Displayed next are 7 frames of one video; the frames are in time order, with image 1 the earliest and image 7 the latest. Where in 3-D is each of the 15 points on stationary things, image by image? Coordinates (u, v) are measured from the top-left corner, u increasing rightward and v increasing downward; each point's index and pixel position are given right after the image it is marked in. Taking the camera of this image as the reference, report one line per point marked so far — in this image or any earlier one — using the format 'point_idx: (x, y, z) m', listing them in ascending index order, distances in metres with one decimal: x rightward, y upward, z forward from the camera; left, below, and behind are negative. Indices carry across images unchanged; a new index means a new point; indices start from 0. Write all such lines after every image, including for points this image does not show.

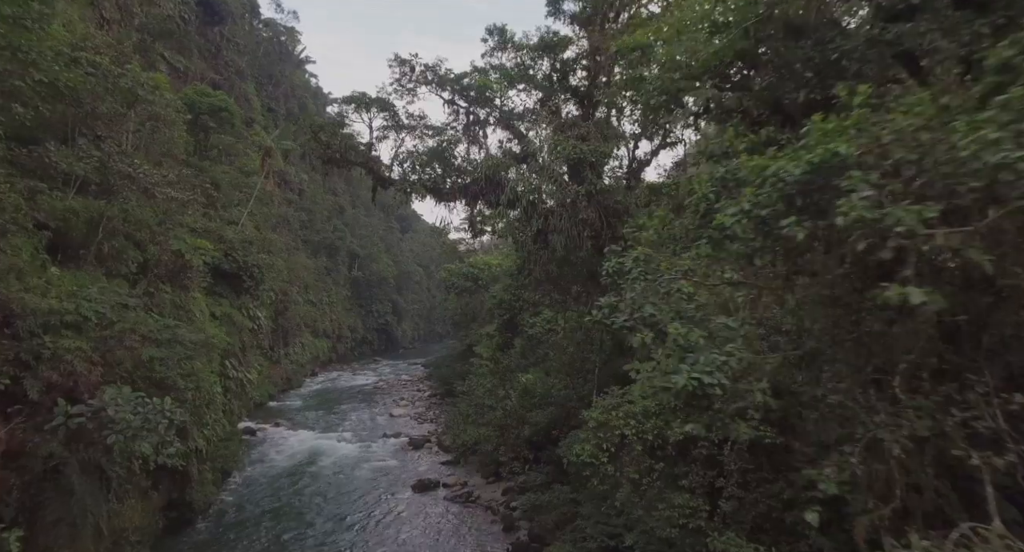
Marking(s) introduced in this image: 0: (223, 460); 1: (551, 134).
0: (-6.0, -3.8, +10.8) m
1: (+0.6, +1.8, +6.6) m
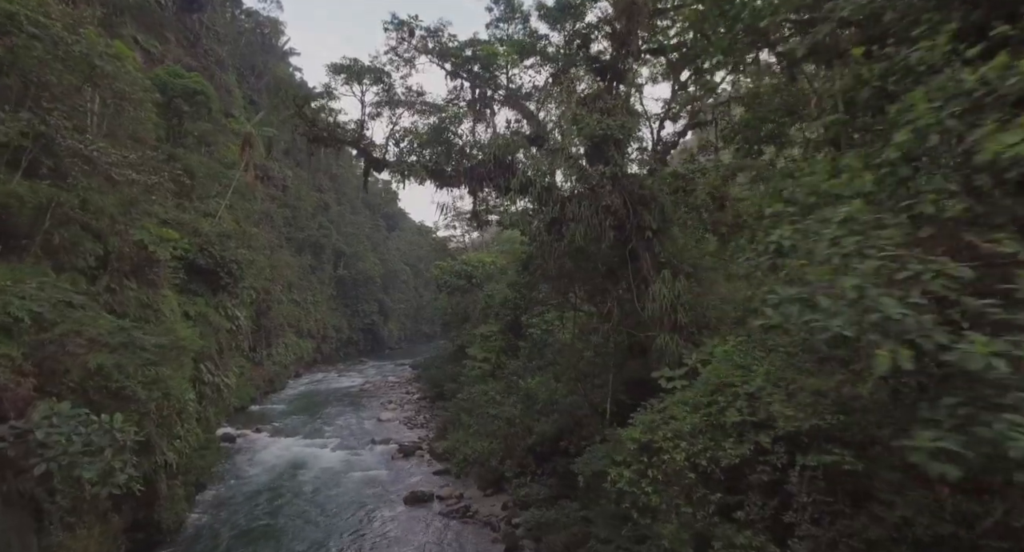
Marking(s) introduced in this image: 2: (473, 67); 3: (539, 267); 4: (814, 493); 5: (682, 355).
0: (-6.0, -3.7, +9.9) m
1: (+0.7, +1.9, +5.8) m
2: (-0.5, +2.8, +7.0) m
3: (+0.4, +0.1, +6.9) m
4: (+2.1, -1.5, +3.5) m
5: (+1.8, -0.8, +5.5) m
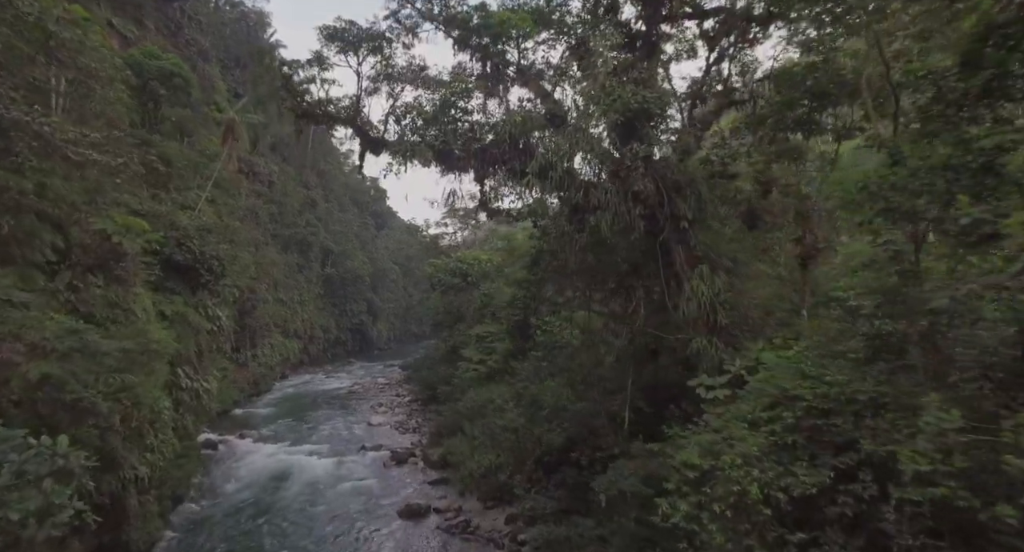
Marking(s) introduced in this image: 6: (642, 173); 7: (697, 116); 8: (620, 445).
0: (-6.0, -3.6, +9.1) m
1: (+0.9, +1.9, +5.2) m
2: (-0.4, +2.9, +6.3) m
3: (+0.5, +0.2, +6.3) m
4: (+2.3, -1.4, +2.9) m
5: (+2.0, -0.8, +4.8) m
6: (+1.3, +1.0, +5.1) m
7: (+2.2, +1.8, +6.0) m
8: (+1.4, -2.1, +6.5) m
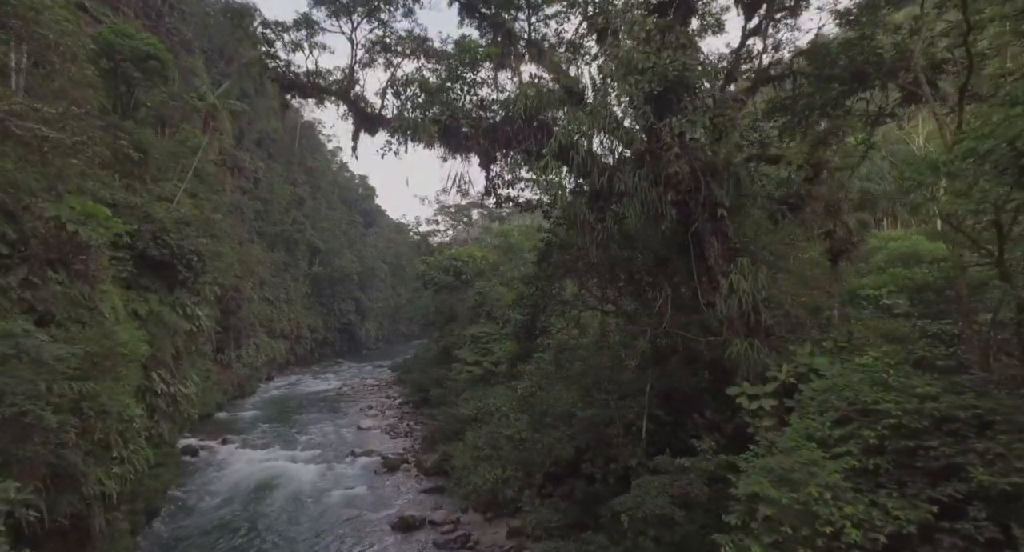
0: (-5.9, -3.6, +8.3) m
1: (+1.0, +2.0, +4.6) m
2: (-0.3, +2.9, +5.7) m
3: (+0.6, +0.2, +5.7) m
4: (+2.4, -1.4, +2.3) m
5: (+2.1, -0.8, +4.3) m
6: (+1.4, +1.1, +4.5) m
7: (+2.3, +1.9, +5.4) m
8: (+1.4, -2.1, +6.0) m
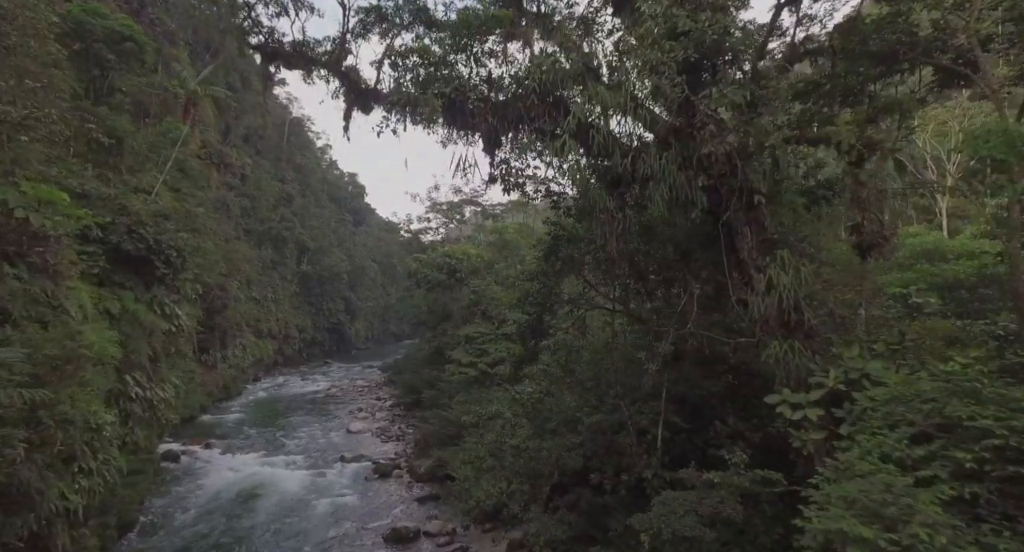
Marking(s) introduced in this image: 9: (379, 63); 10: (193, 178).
0: (-5.9, -3.5, +7.7) m
1: (+1.1, +2.0, +4.1) m
2: (-0.2, +3.0, +5.2) m
3: (+0.7, +0.3, +5.2) m
4: (+2.6, -1.3, +1.9) m
5: (+2.2, -0.7, +3.8) m
6: (+1.5, +1.1, +4.0) m
7: (+2.4, +1.9, +5.0) m
8: (+1.5, -2.1, +5.5) m
9: (-1.5, +2.2, +5.7) m
10: (-8.7, +2.7, +14.2) m
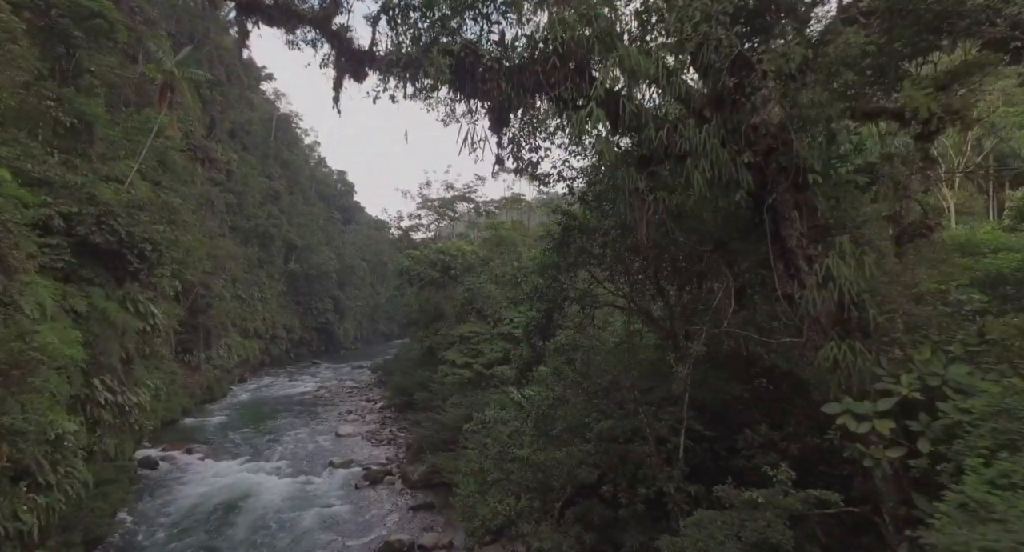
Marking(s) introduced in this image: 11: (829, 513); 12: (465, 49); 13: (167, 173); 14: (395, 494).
0: (-5.8, -3.4, +7.0) m
1: (+1.2, +2.1, +3.6) m
2: (-0.1, +3.0, +4.6) m
3: (+0.8, +0.3, +4.7) m
4: (+2.7, -1.3, +1.4) m
5: (+2.3, -0.7, +3.3) m
6: (+1.6, +1.2, +3.5) m
7: (+2.5, +2.0, +4.5) m
8: (+1.6, -2.0, +5.0) m
9: (-1.4, +2.3, +5.2) m
10: (-8.8, +2.8, +13.4) m
11: (+2.2, -1.6, +3.6) m
12: (-0.5, +1.8, +4.3) m
13: (-8.6, +2.6, +13.0) m
14: (-2.3, -4.4, +10.3) m
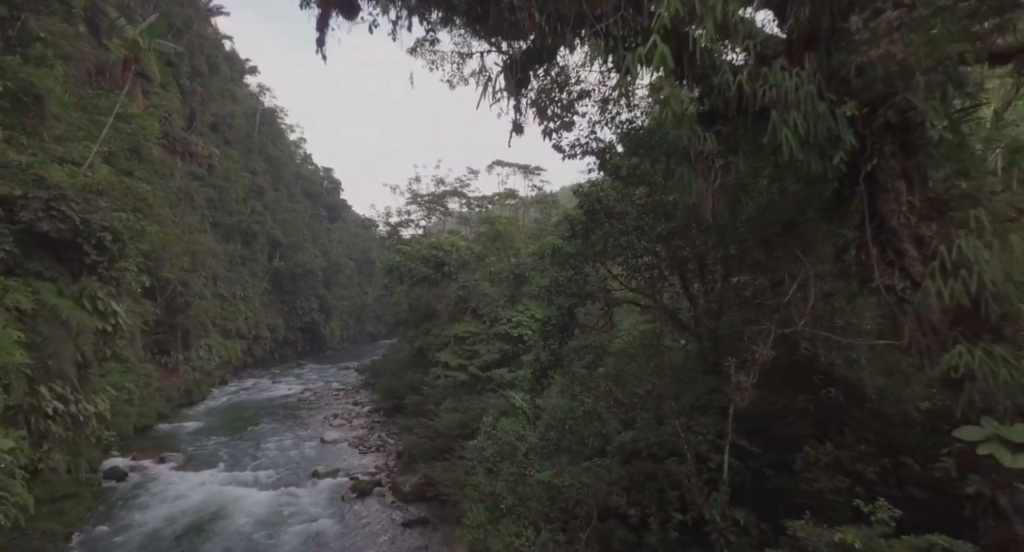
0: (-5.7, -3.3, +6.1) m
1: (+1.4, +2.2, +2.8) m
2: (+0.1, +3.1, +3.8) m
3: (+0.9, +0.4, +3.9) m
4: (+3.0, -1.2, +0.6) m
5: (+2.5, -0.6, +2.6) m
6: (+1.8, +1.2, +2.7) m
7: (+2.6, +2.1, +3.7) m
8: (+1.8, -1.9, +4.2) m
9: (-1.3, +2.4, +4.3) m
10: (-8.8, +2.9, +12.4) m
11: (+2.4, -1.5, +2.8) m
12: (-0.3, +1.8, +3.5) m
13: (-8.6, +2.7, +11.9) m
14: (-2.3, -4.3, +9.5) m
